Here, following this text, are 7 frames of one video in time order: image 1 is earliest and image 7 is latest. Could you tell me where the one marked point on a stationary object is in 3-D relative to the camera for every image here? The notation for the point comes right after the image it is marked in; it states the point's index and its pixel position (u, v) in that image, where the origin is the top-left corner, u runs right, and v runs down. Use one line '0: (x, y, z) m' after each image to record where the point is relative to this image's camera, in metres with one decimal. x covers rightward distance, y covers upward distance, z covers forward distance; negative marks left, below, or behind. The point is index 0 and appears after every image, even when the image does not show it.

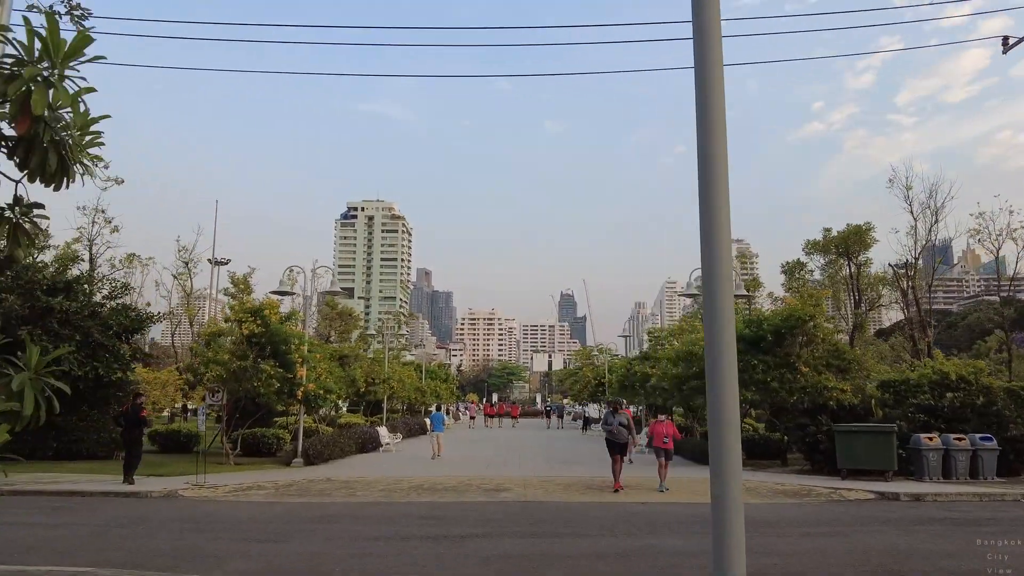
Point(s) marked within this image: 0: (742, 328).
0: (+5.5, -1.0, +18.5) m
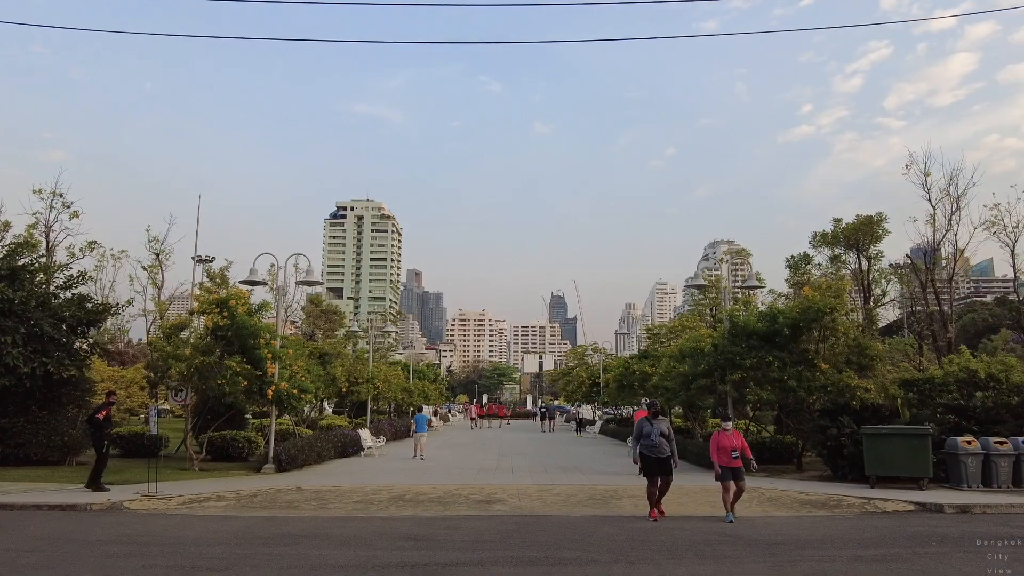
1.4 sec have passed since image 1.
0: (+5.3, -0.7, +17.0) m
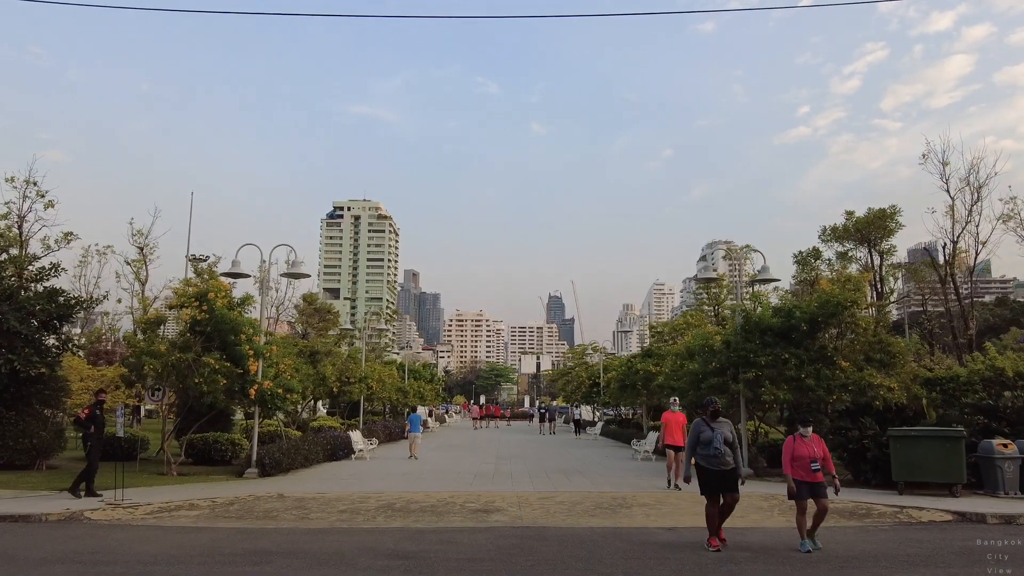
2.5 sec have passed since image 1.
0: (+5.3, -0.6, +16.0) m
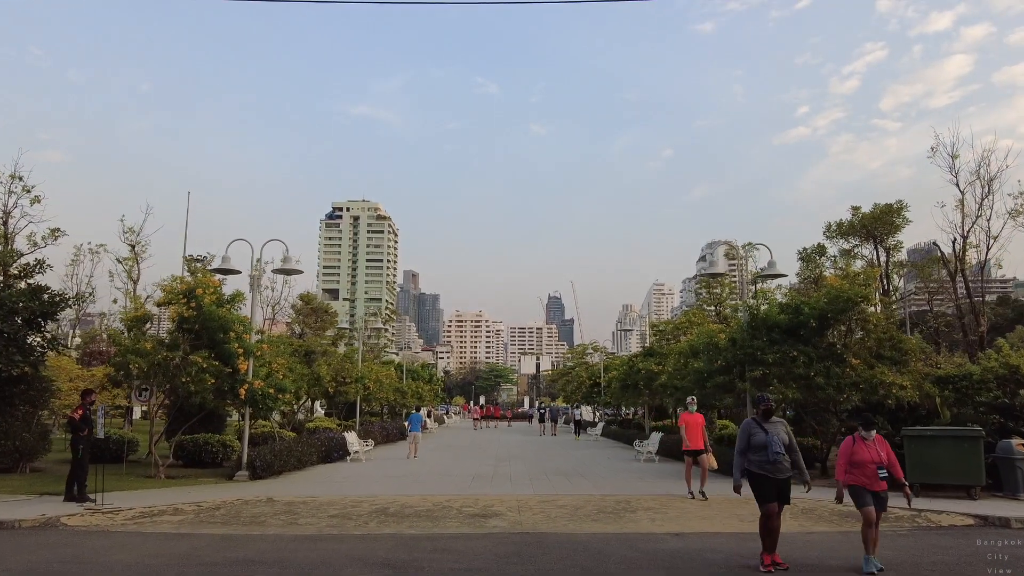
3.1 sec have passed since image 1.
0: (+5.3, -0.5, +15.5) m
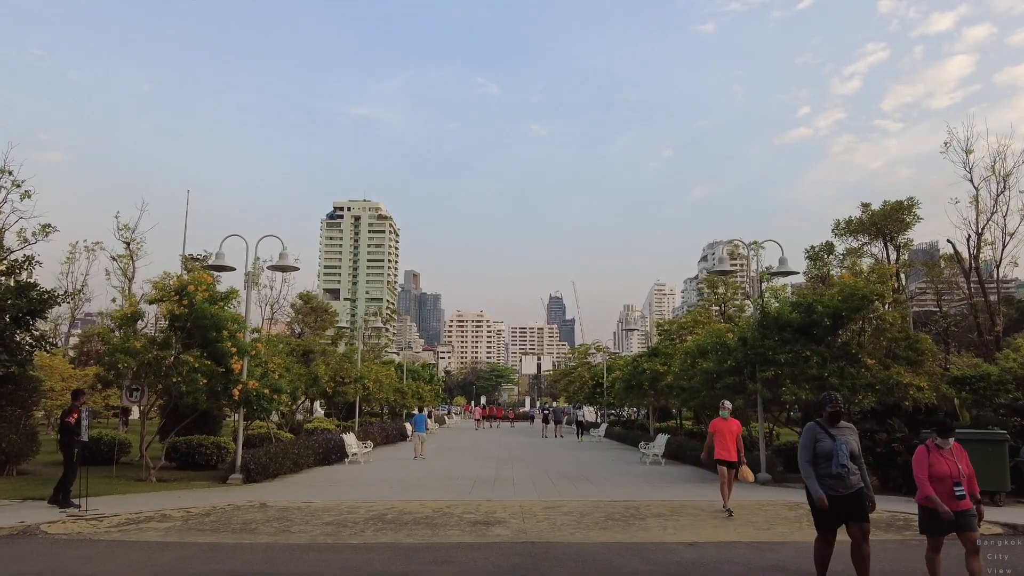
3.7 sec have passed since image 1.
0: (+5.4, -0.5, +15.0) m
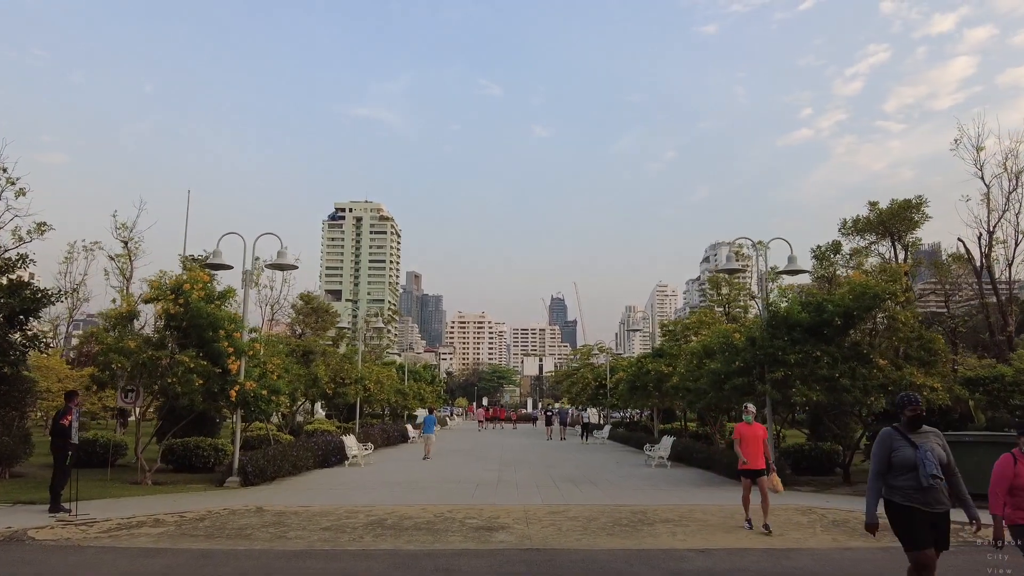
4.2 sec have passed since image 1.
0: (+5.4, -0.4, +14.7) m
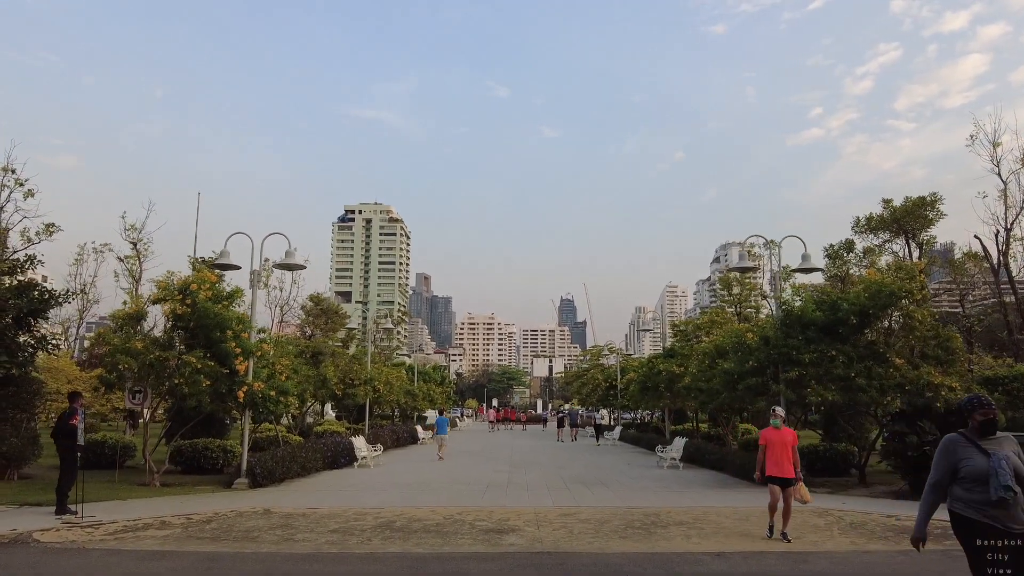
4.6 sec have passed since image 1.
0: (+5.6, -0.4, +14.5) m
